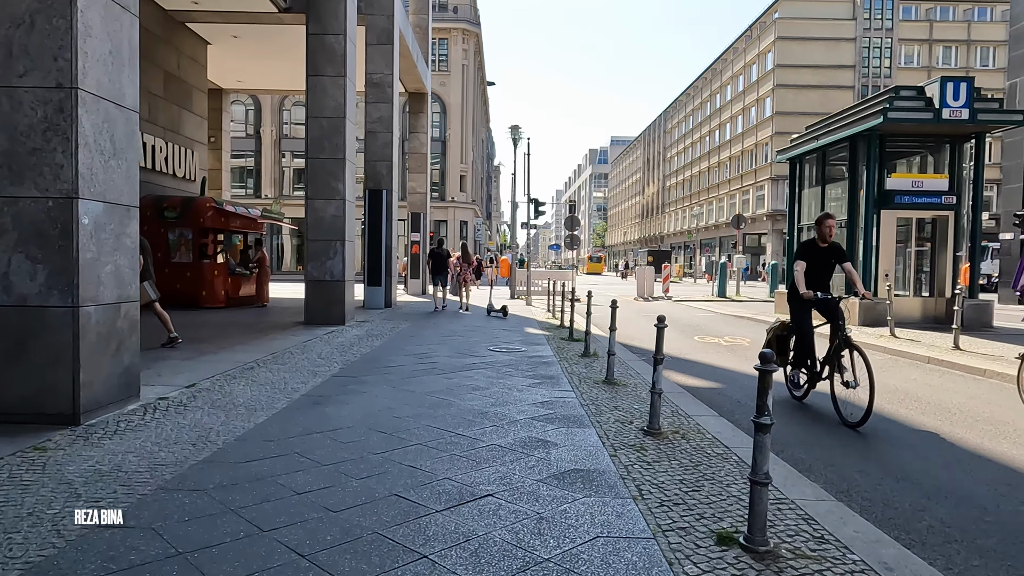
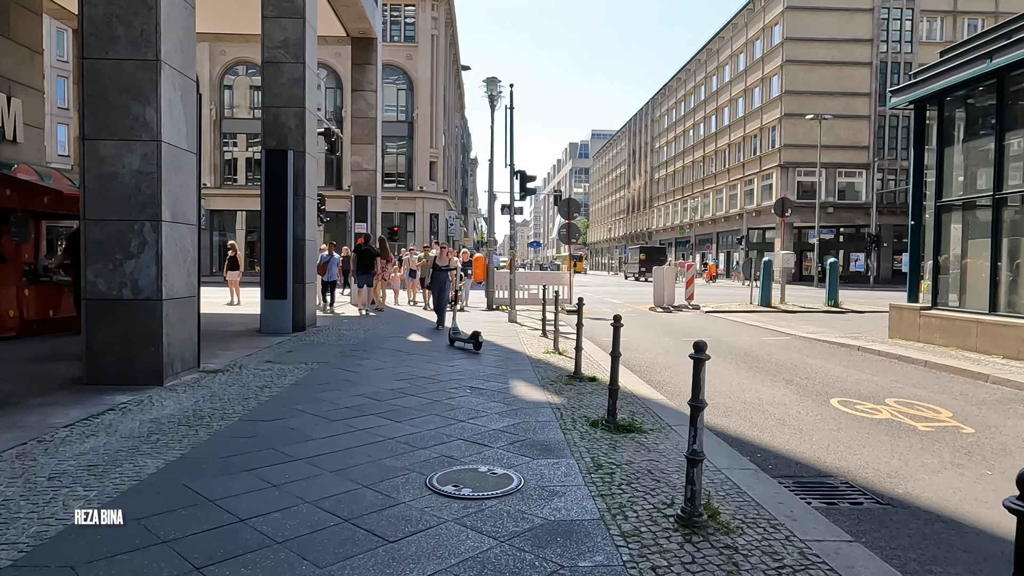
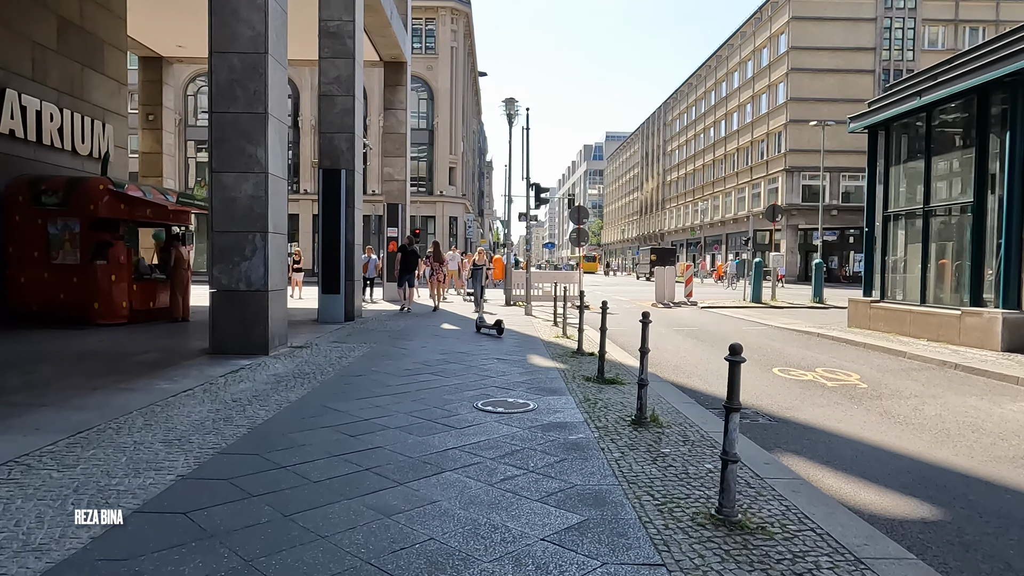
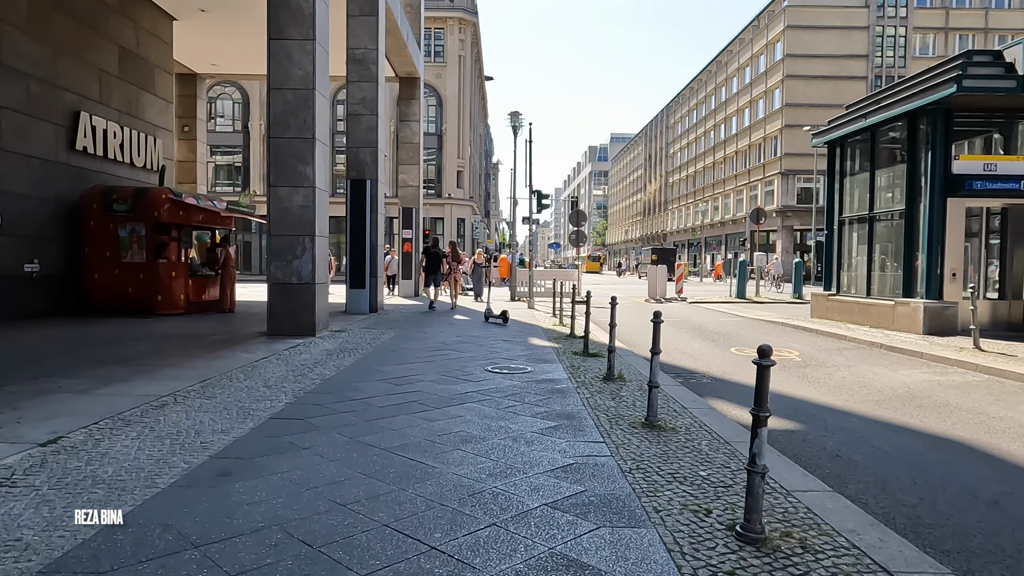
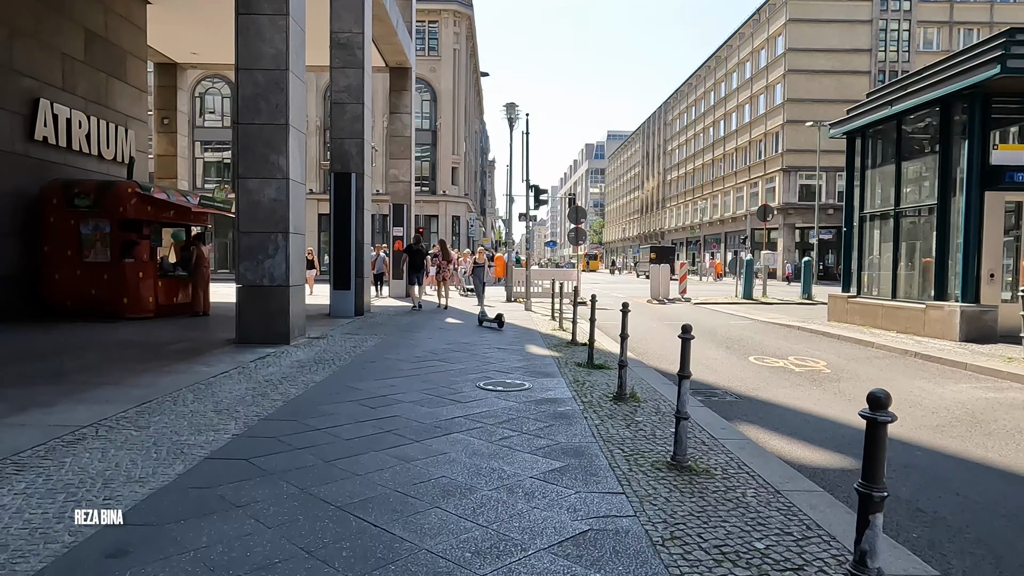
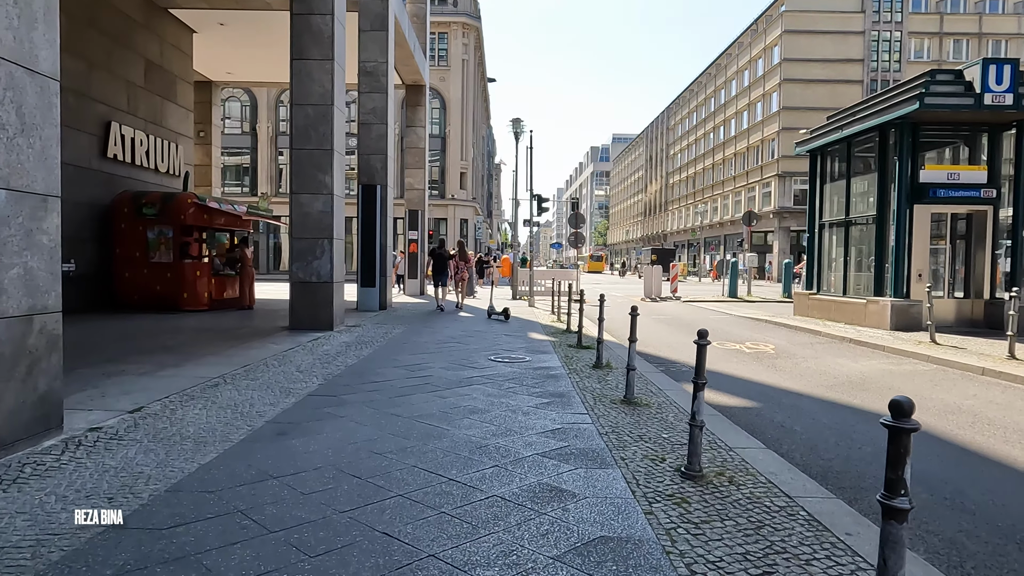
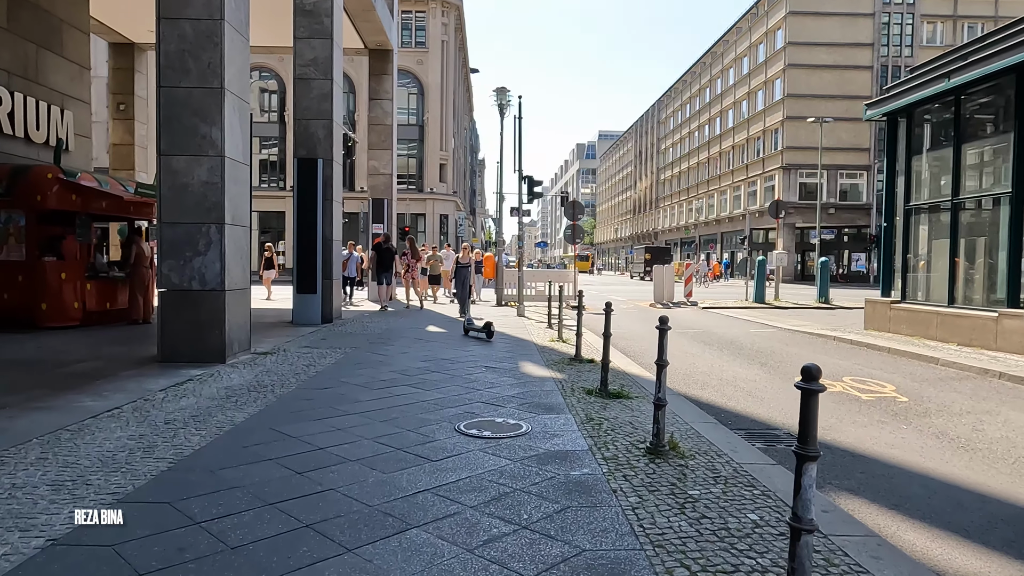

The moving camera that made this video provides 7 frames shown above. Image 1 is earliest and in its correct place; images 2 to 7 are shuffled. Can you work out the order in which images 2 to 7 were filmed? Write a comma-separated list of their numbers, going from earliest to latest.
6, 4, 5, 3, 7, 2
